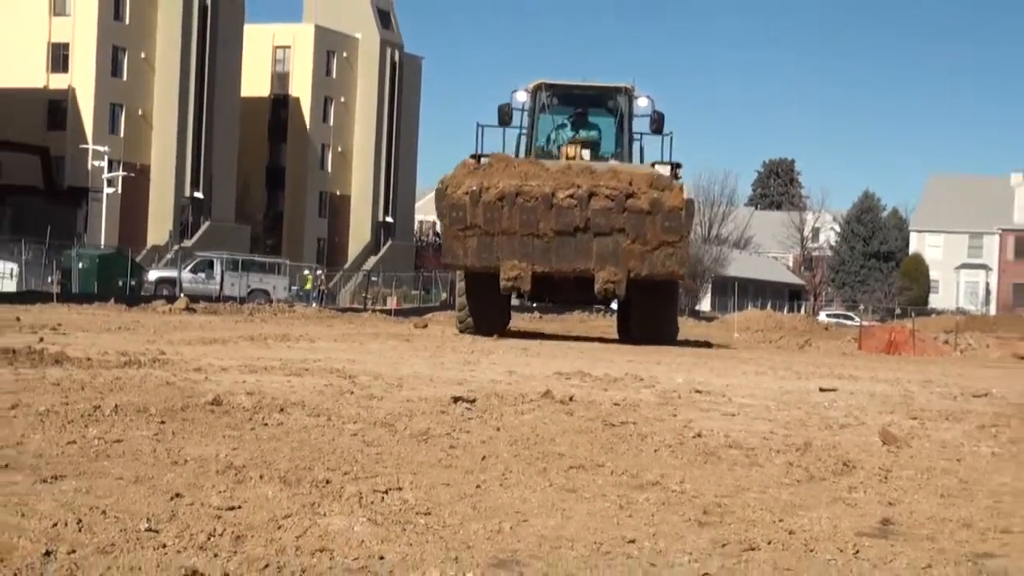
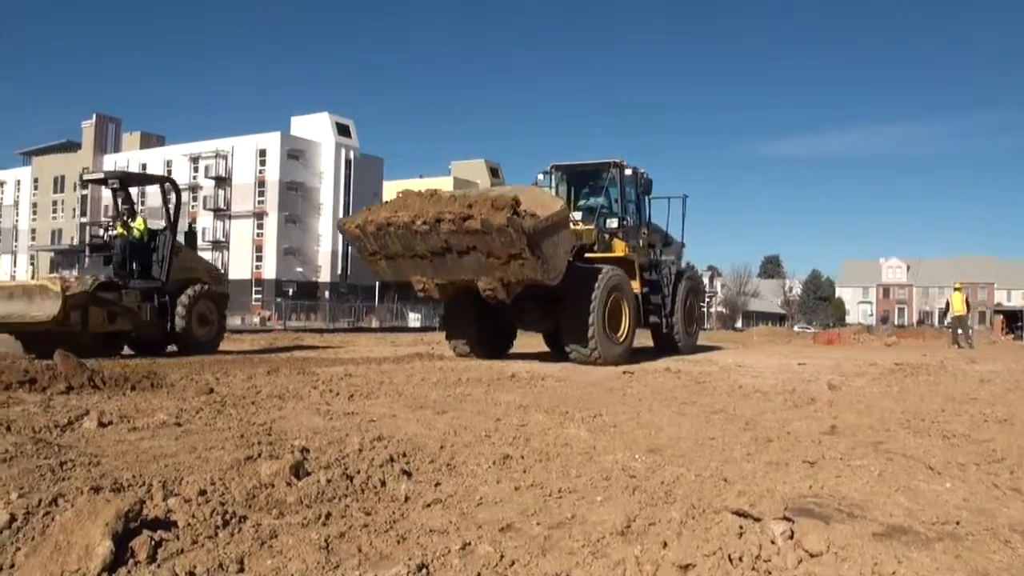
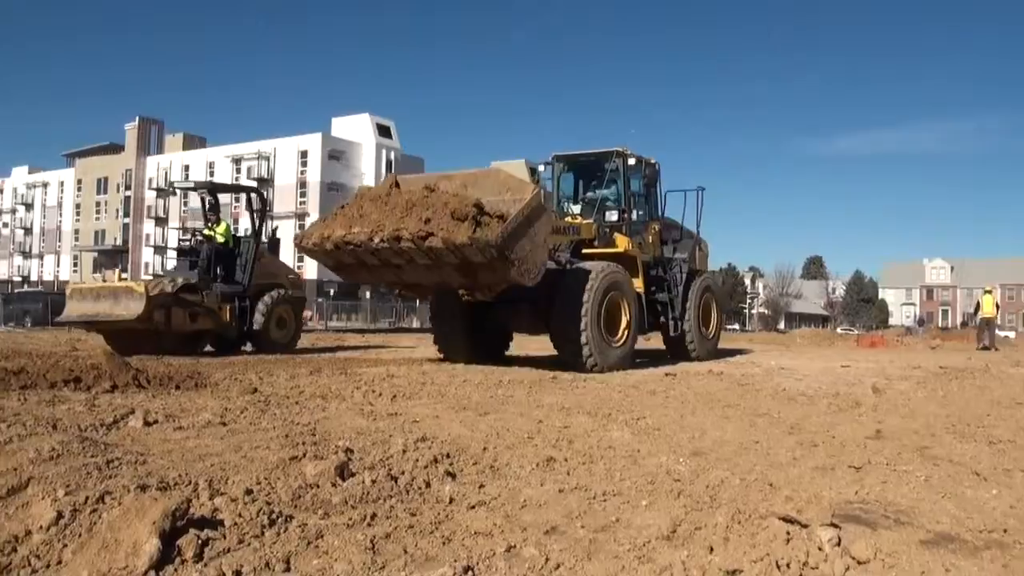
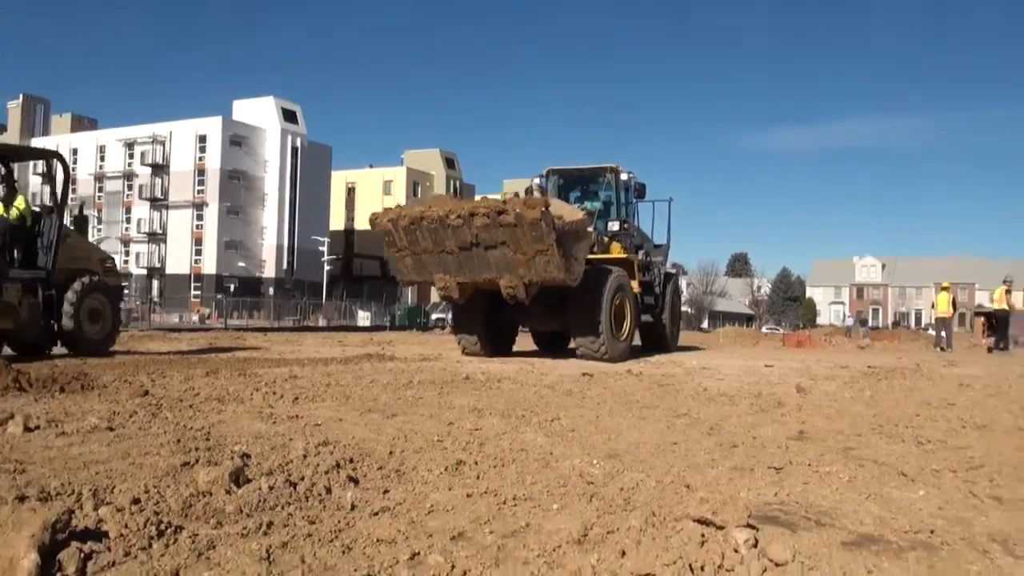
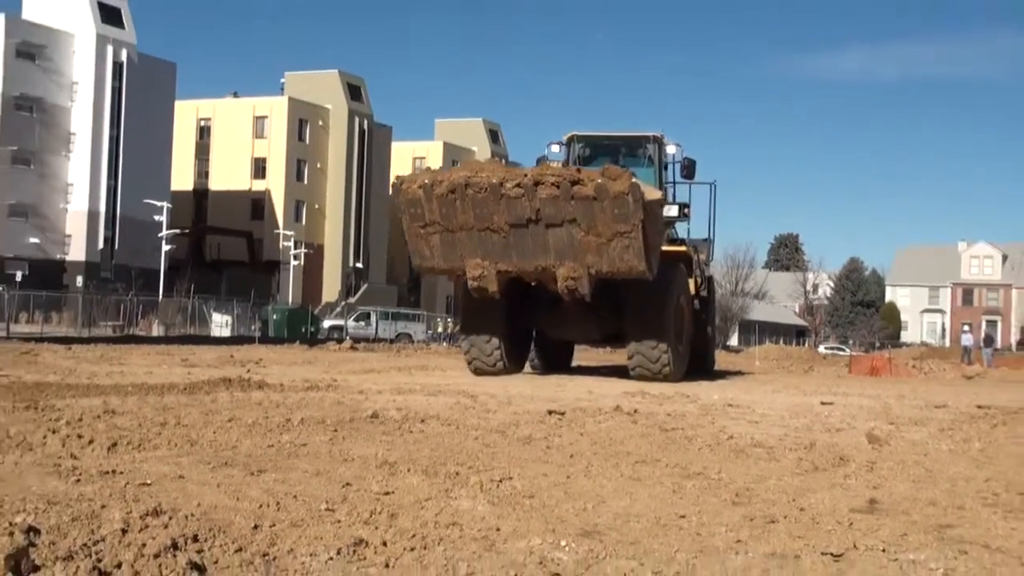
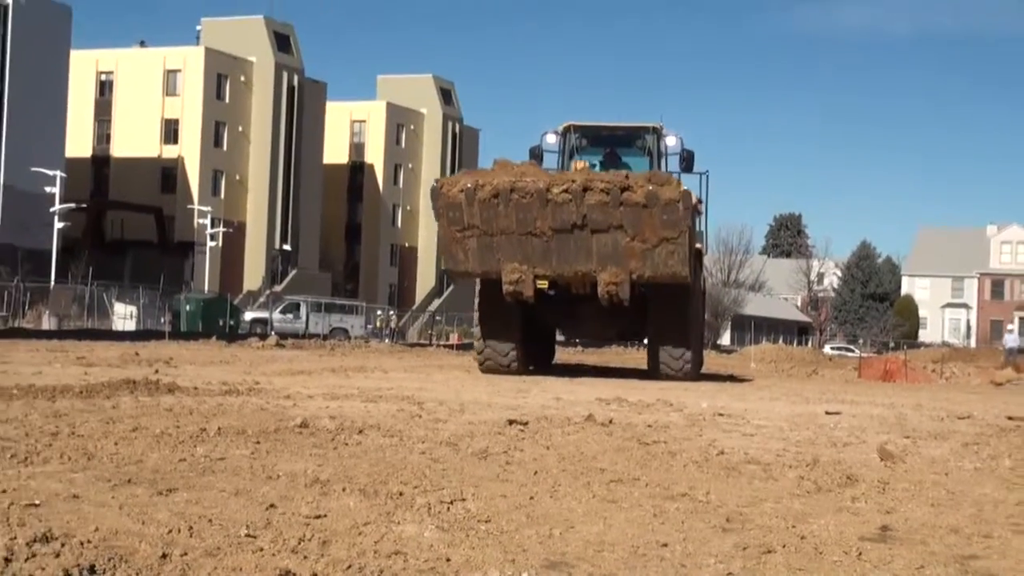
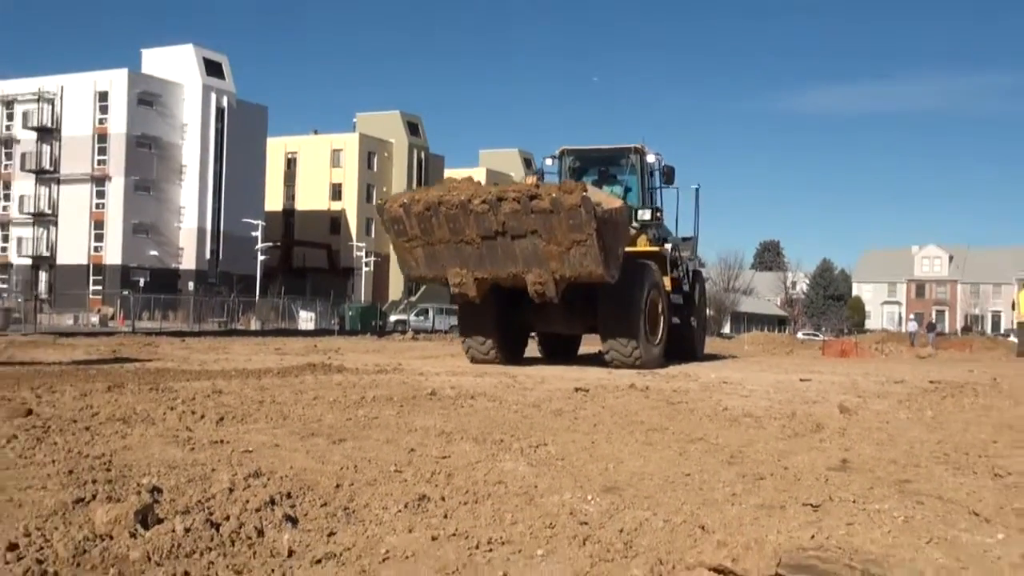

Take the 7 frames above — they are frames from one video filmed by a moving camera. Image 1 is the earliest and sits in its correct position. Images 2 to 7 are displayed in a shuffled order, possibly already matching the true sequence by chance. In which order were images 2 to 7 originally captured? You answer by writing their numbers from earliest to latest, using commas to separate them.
6, 5, 7, 4, 2, 3
